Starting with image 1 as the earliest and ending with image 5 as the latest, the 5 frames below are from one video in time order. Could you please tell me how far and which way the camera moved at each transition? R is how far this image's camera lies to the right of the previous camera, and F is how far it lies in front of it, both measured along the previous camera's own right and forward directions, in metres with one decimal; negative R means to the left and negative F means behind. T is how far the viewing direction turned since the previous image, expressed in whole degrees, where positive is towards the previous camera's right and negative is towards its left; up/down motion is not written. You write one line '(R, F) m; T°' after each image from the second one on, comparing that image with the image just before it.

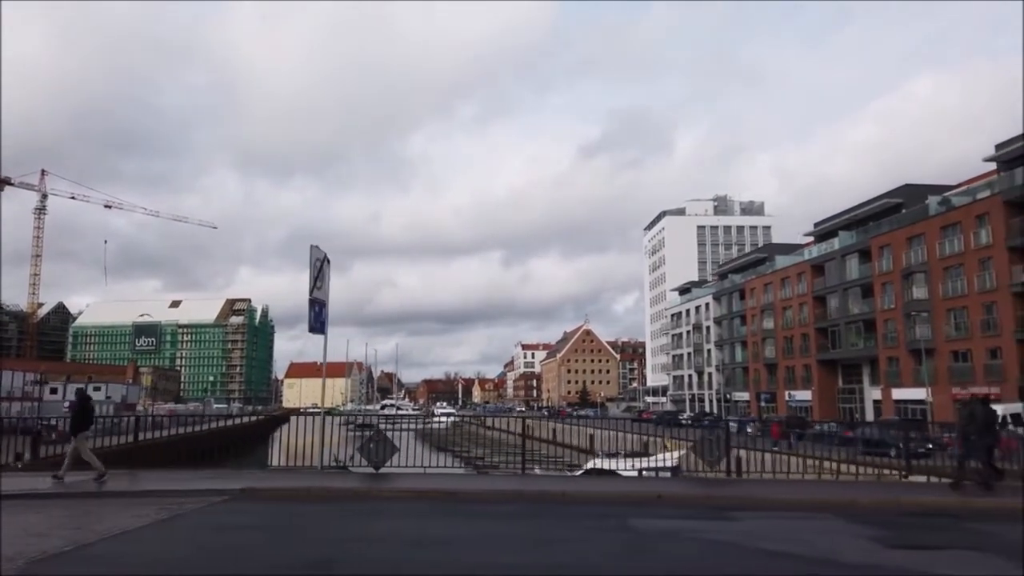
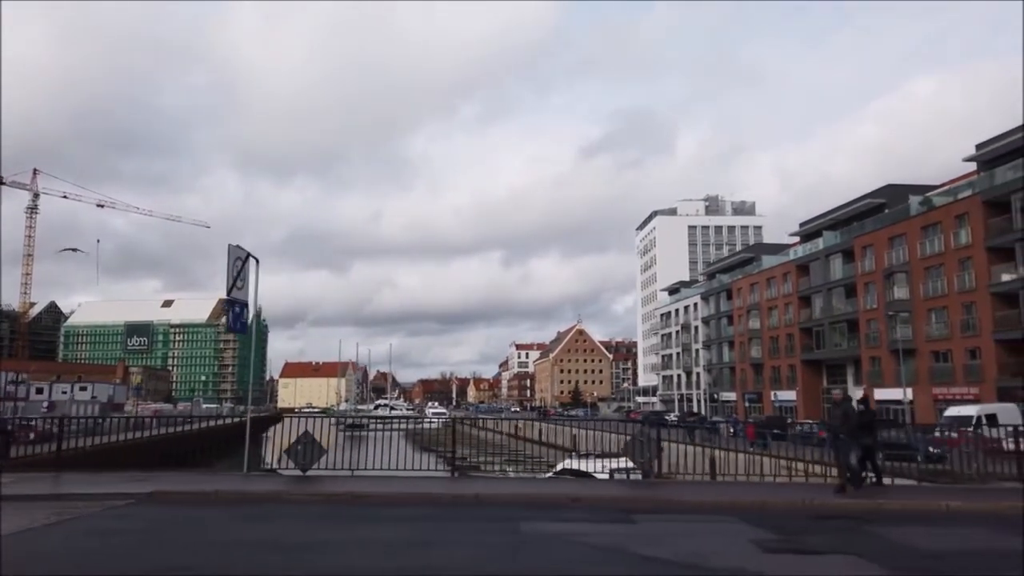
(+1.0, +0.1) m; 0°
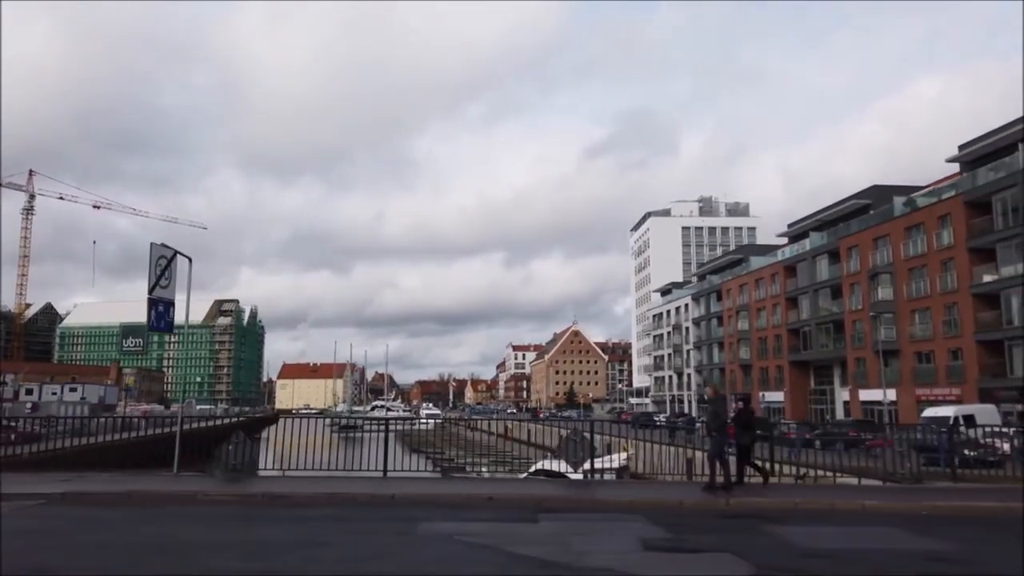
(+1.0, 0.0) m; 0°
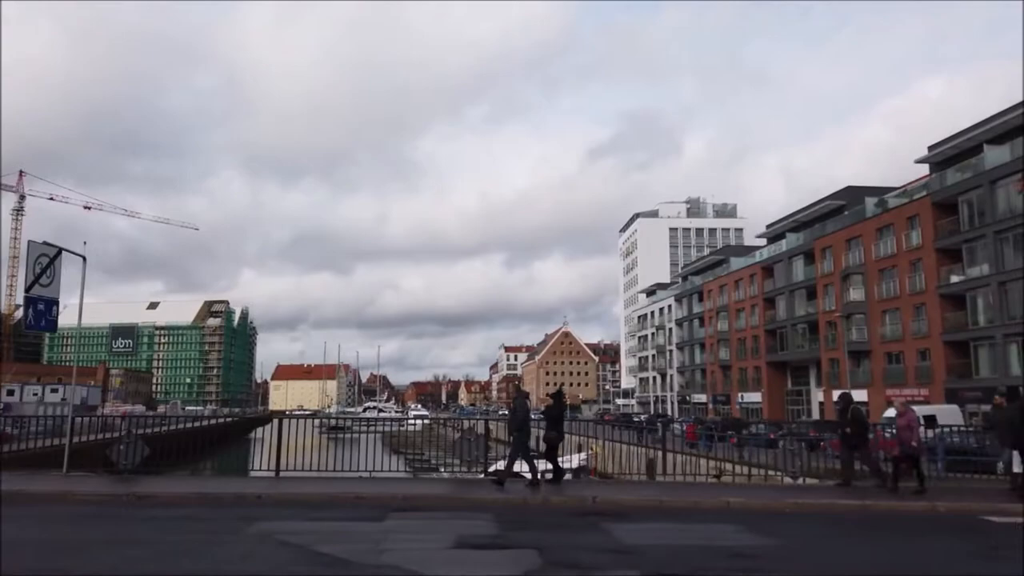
(+1.5, 0.0) m; 0°
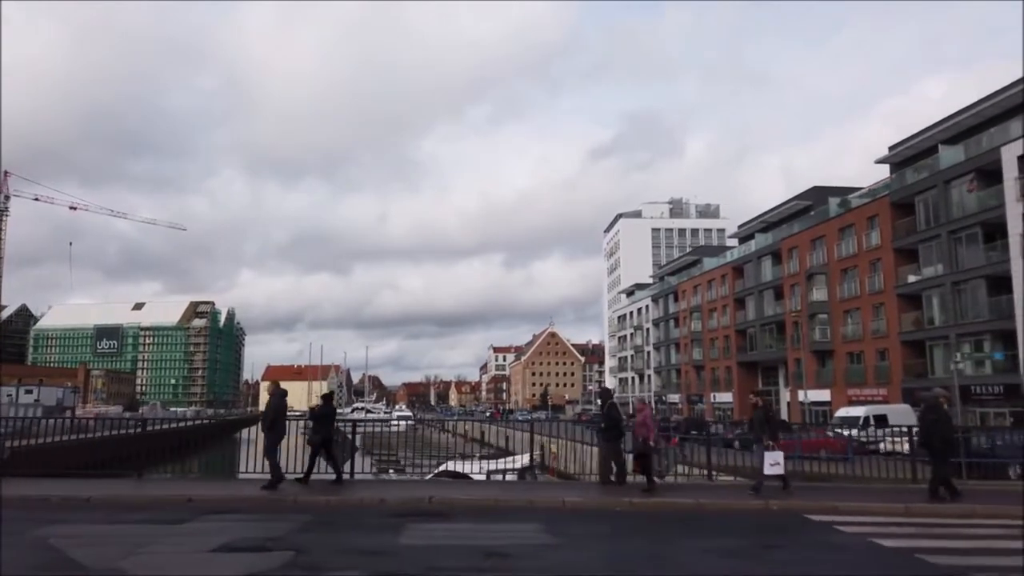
(+1.8, 0.0) m; 0°
